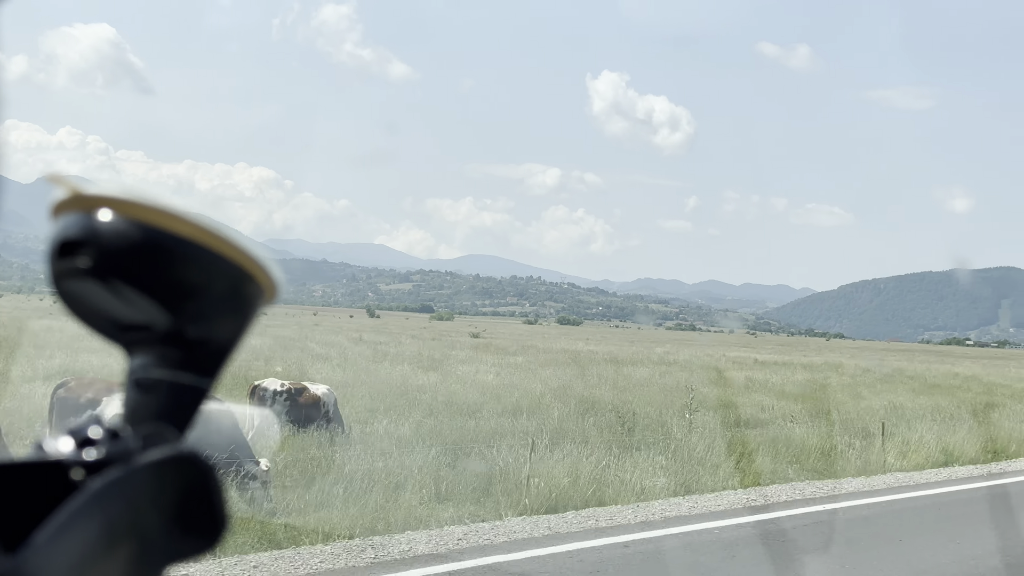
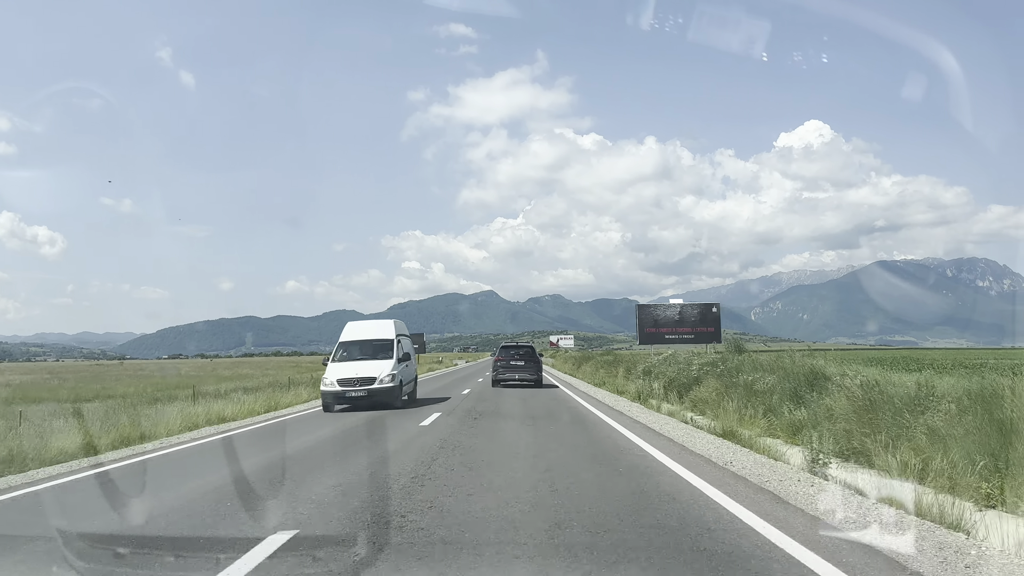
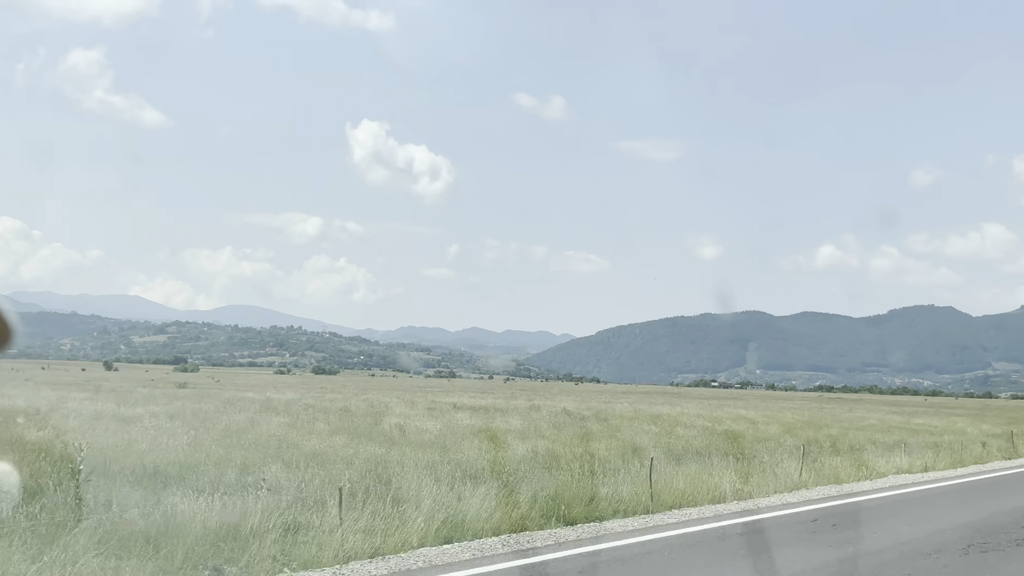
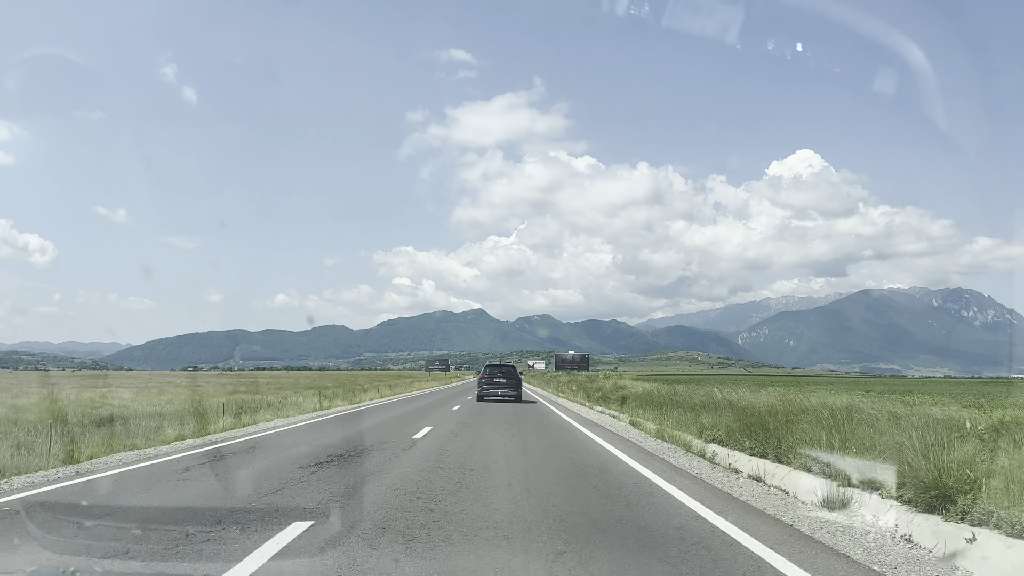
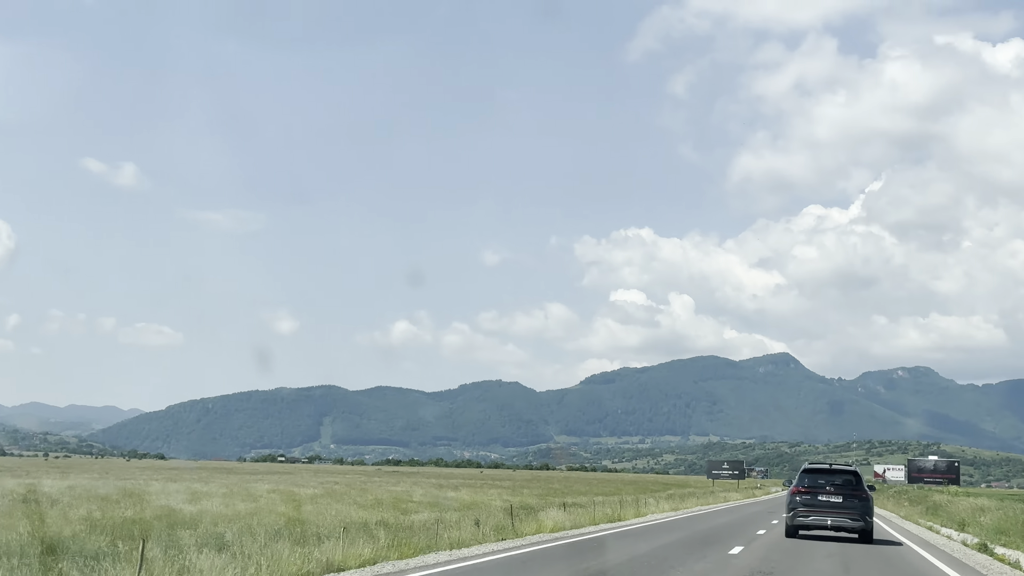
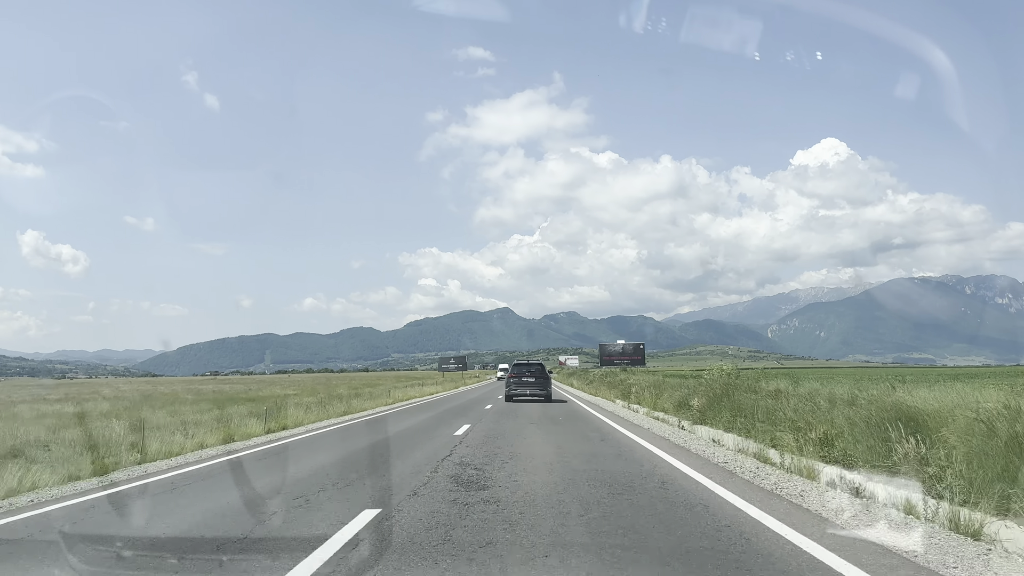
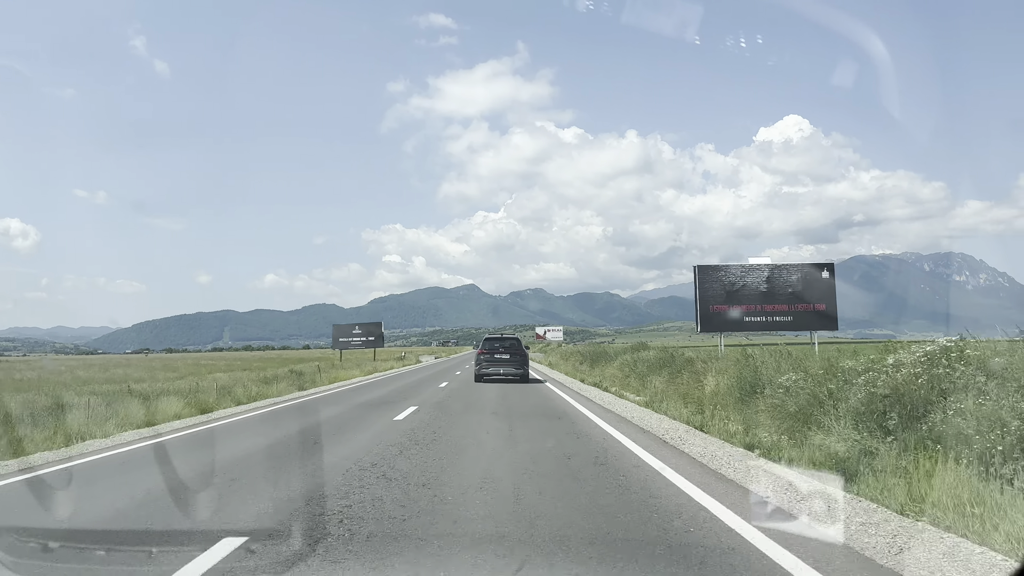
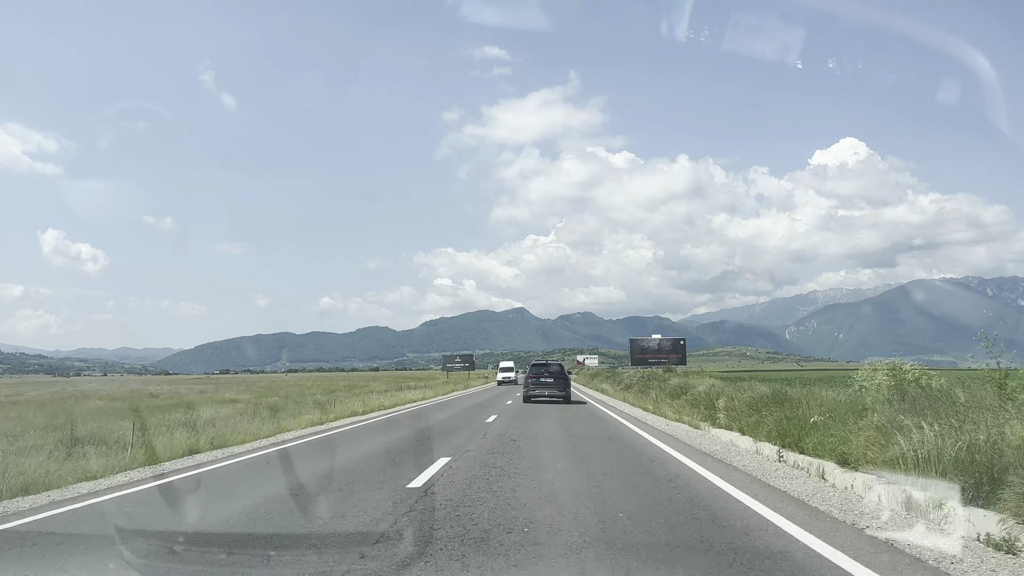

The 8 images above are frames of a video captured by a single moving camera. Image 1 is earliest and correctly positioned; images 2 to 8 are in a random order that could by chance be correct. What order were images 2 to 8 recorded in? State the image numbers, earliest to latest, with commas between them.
3, 5, 4, 6, 8, 2, 7
